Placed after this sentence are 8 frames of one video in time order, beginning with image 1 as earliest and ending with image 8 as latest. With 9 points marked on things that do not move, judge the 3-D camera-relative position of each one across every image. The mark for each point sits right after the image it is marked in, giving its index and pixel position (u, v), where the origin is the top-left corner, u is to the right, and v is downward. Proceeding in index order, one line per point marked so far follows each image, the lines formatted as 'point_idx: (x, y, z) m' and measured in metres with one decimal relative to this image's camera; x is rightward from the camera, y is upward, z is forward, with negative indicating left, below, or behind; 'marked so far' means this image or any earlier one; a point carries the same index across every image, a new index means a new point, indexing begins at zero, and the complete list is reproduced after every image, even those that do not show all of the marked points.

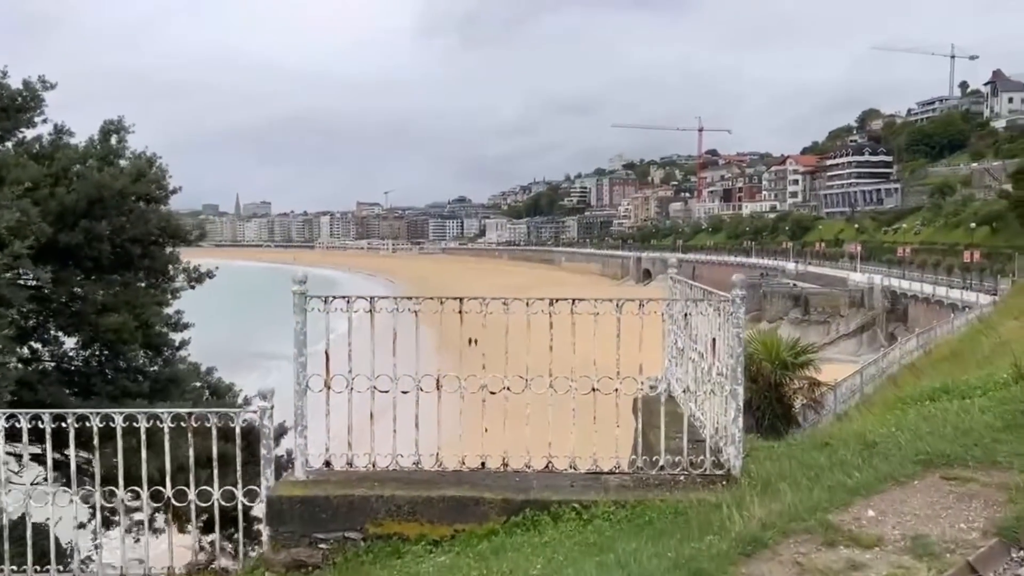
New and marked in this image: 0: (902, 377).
0: (+4.9, -1.1, +10.2) m
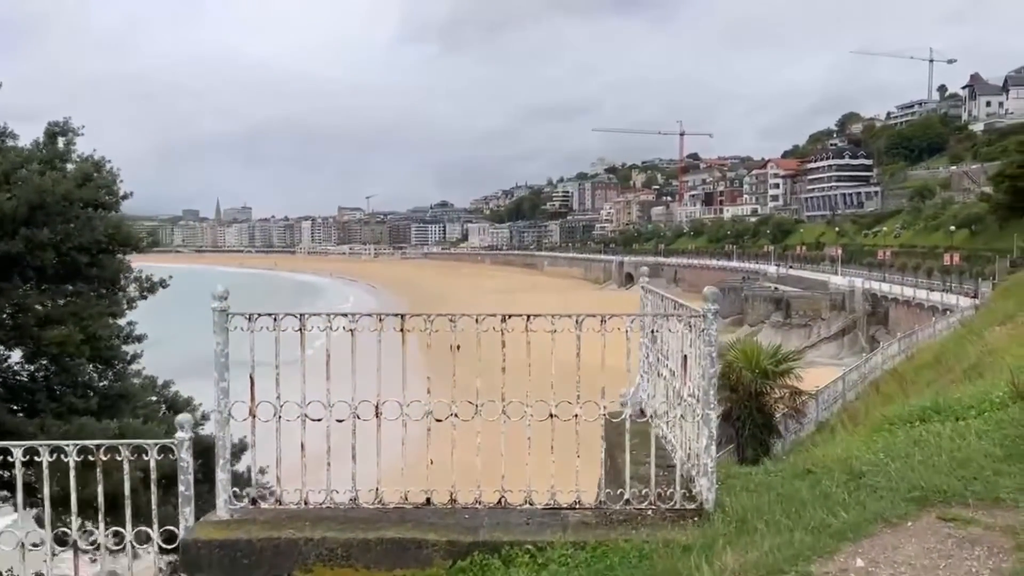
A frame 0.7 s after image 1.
0: (+4.6, -1.2, +10.0) m
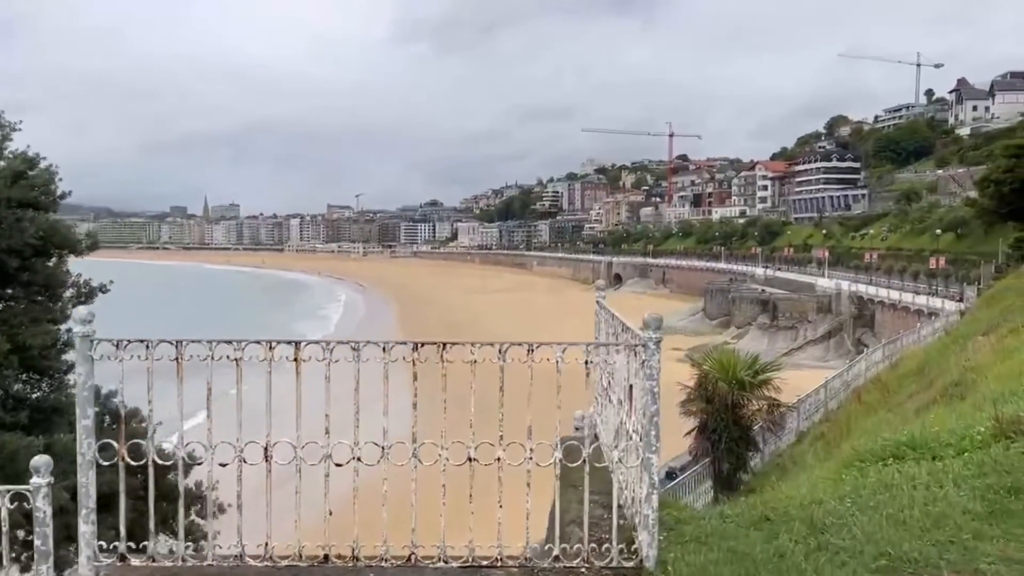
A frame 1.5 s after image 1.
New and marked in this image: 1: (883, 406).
0: (+4.2, -1.3, +9.8) m
1: (+3.6, -1.1, +7.9) m
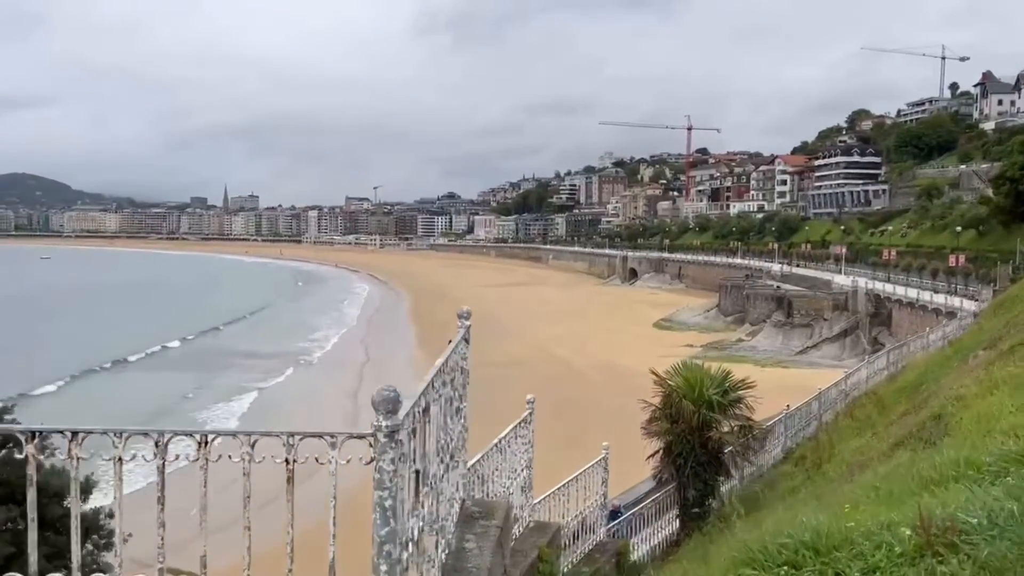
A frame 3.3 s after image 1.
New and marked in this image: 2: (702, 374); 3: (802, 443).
0: (+3.9, -1.3, +9.0) m
1: (+3.2, -1.2, +7.2) m
2: (+1.5, -0.7, +6.7) m
3: (+3.2, -1.7, +9.1) m
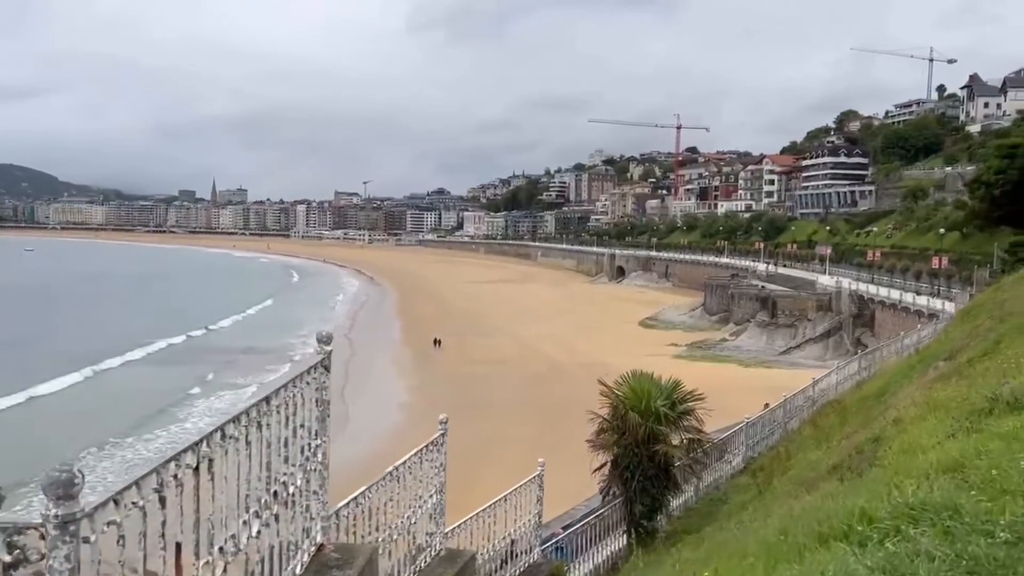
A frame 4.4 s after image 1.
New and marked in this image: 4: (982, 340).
0: (+3.4, -1.4, +8.8) m
1: (+2.7, -1.3, +7.0) m
2: (+1.1, -0.8, +6.5) m
3: (+2.8, -1.8, +8.9) m
4: (+4.2, -0.5, +7.4) m
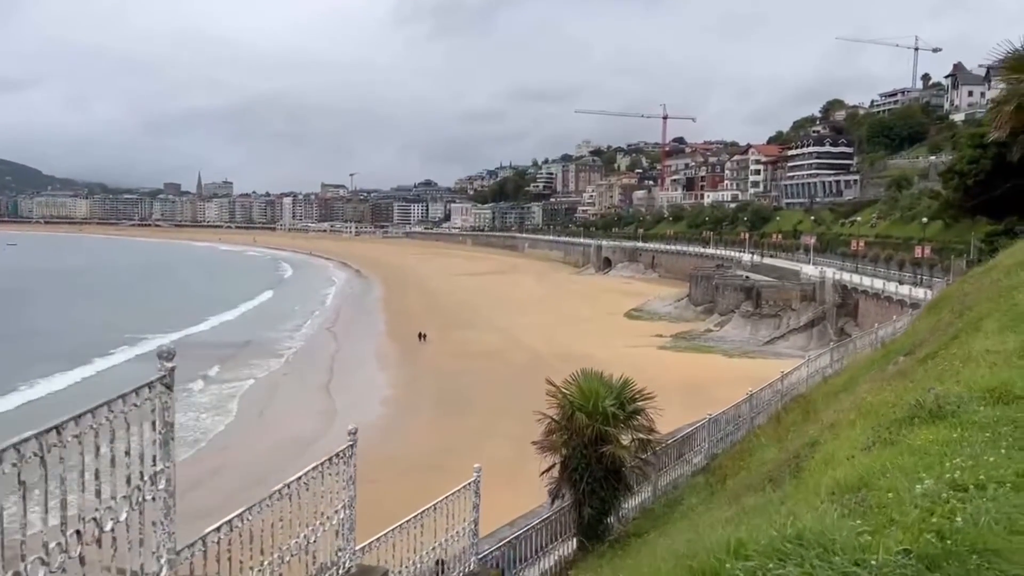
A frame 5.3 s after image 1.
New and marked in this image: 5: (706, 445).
0: (+2.9, -1.3, +8.7) m
1: (+2.3, -1.2, +6.8) m
2: (+0.7, -0.7, +6.3) m
3: (+2.3, -1.7, +8.7) m
4: (+3.8, -0.4, +7.3) m
5: (+2.0, -1.6, +8.5) m
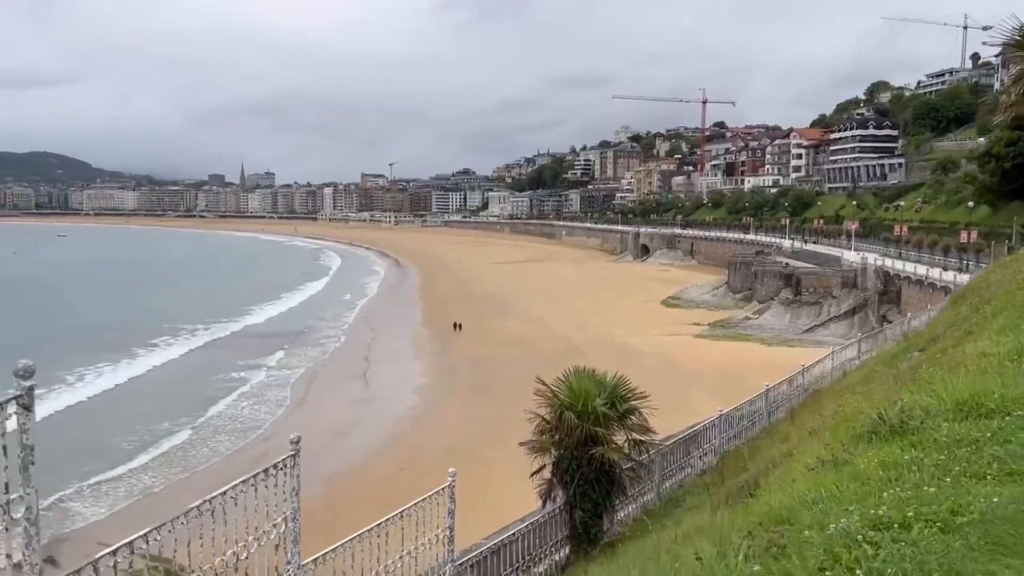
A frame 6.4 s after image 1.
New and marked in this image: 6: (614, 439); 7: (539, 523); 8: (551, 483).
0: (+3.0, -1.3, +8.4) m
1: (+2.2, -1.2, +6.5) m
2: (+0.6, -0.7, +6.1) m
3: (+2.4, -1.6, +8.5) m
4: (+3.7, -0.4, +6.9) m
5: (+2.0, -1.6, +8.3) m
6: (+0.7, -1.1, +6.0) m
7: (+0.2, -1.7, +5.9) m
8: (+0.3, -1.5, +6.1) m
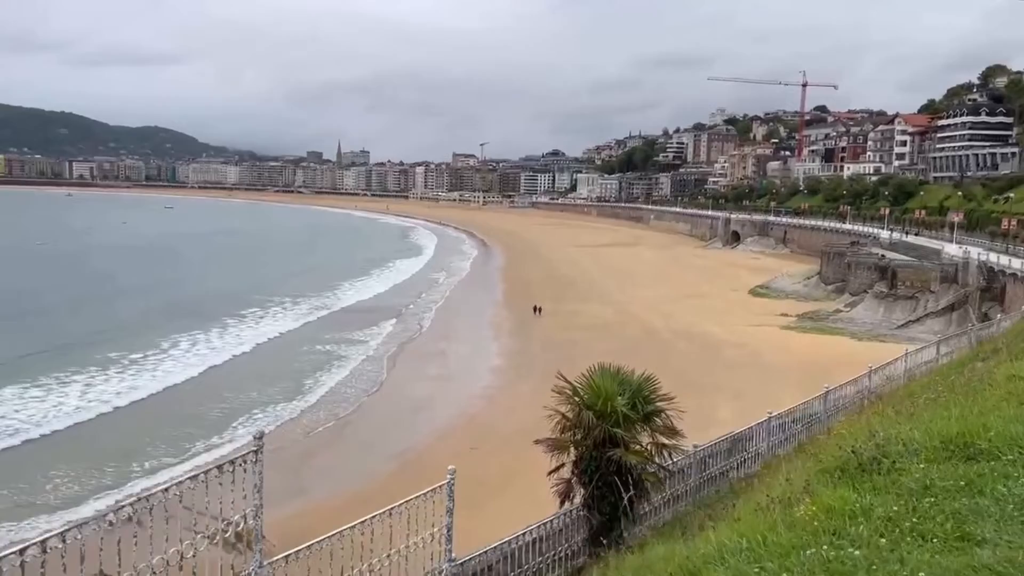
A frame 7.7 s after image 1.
0: (+3.3, -1.3, +7.9) m
1: (+2.4, -1.2, +6.1) m
2: (+0.7, -0.7, +5.8) m
3: (+2.7, -1.6, +8.0) m
4: (+3.9, -0.4, +6.3) m
5: (+2.4, -1.5, +7.9) m
6: (+0.9, -1.1, +5.7) m
7: (+0.3, -1.6, +5.8) m
8: (+0.4, -1.4, +5.9) m
